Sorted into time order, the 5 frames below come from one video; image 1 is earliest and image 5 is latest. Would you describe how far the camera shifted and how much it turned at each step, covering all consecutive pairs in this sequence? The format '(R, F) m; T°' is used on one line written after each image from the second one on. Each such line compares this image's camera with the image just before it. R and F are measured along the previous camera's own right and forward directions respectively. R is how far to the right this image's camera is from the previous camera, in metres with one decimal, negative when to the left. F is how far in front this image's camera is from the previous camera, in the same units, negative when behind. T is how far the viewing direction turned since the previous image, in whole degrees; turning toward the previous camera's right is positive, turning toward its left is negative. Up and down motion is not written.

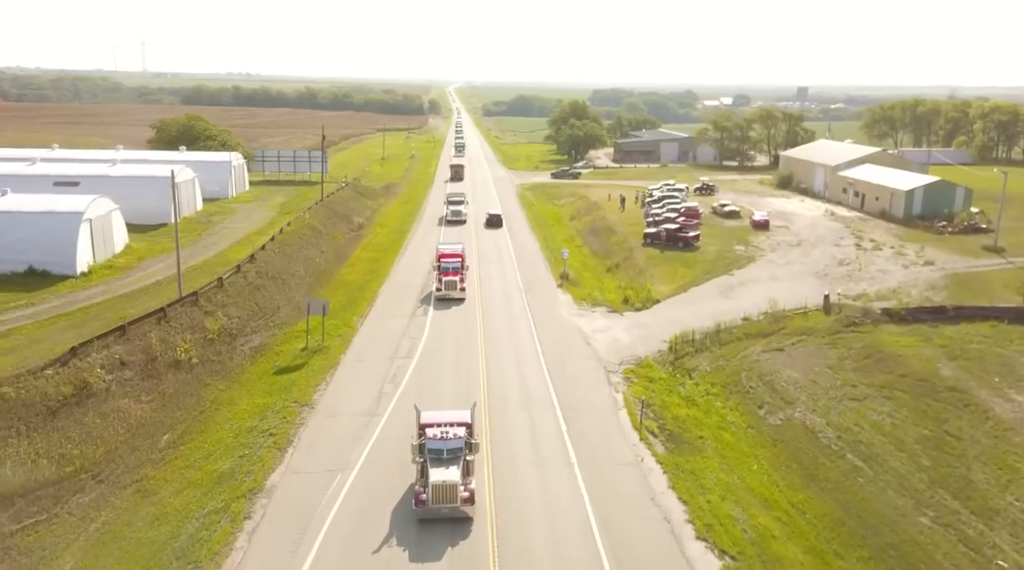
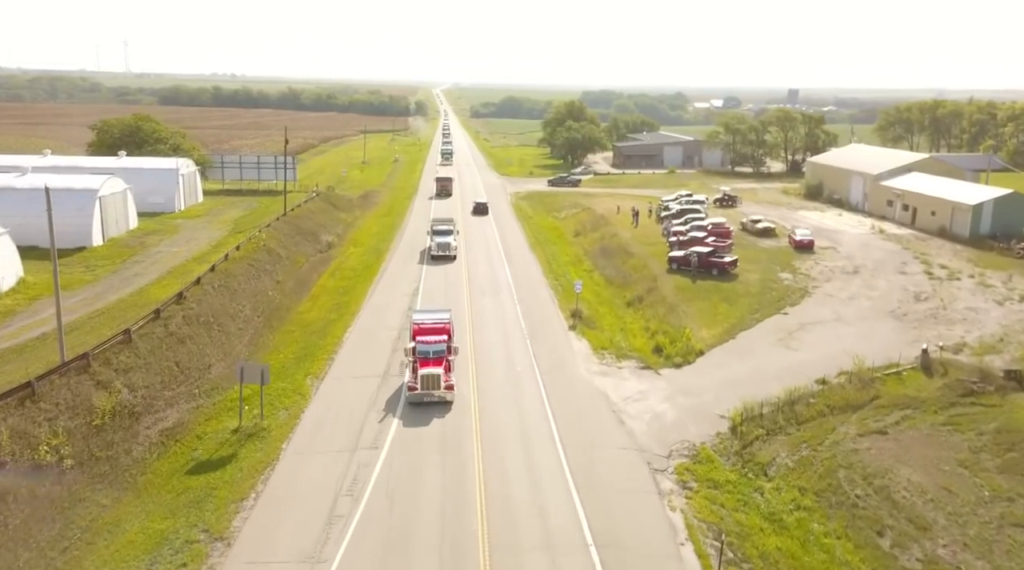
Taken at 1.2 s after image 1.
(-0.6, +10.1) m; +1°
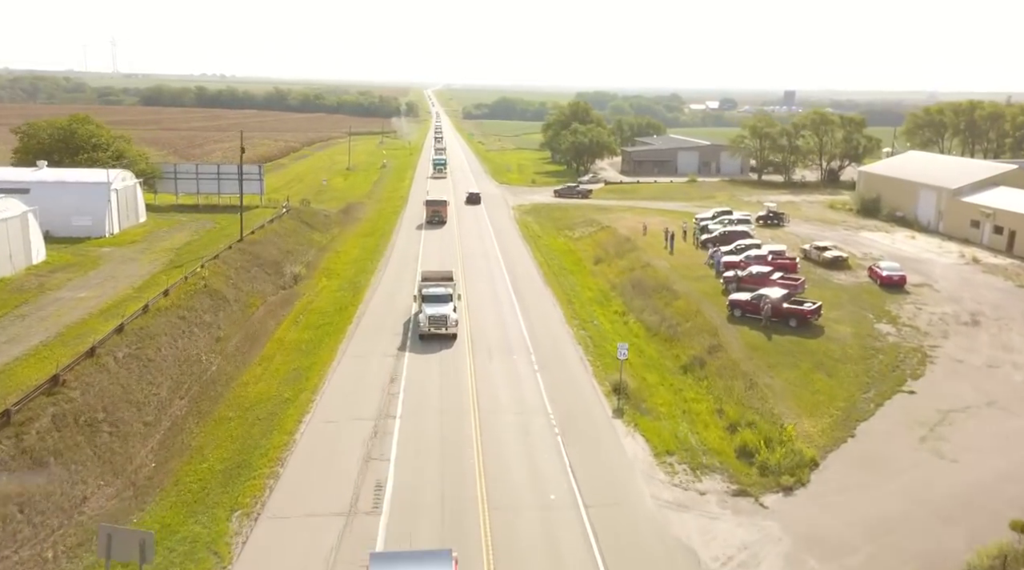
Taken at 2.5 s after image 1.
(-1.0, +11.3) m; +1°
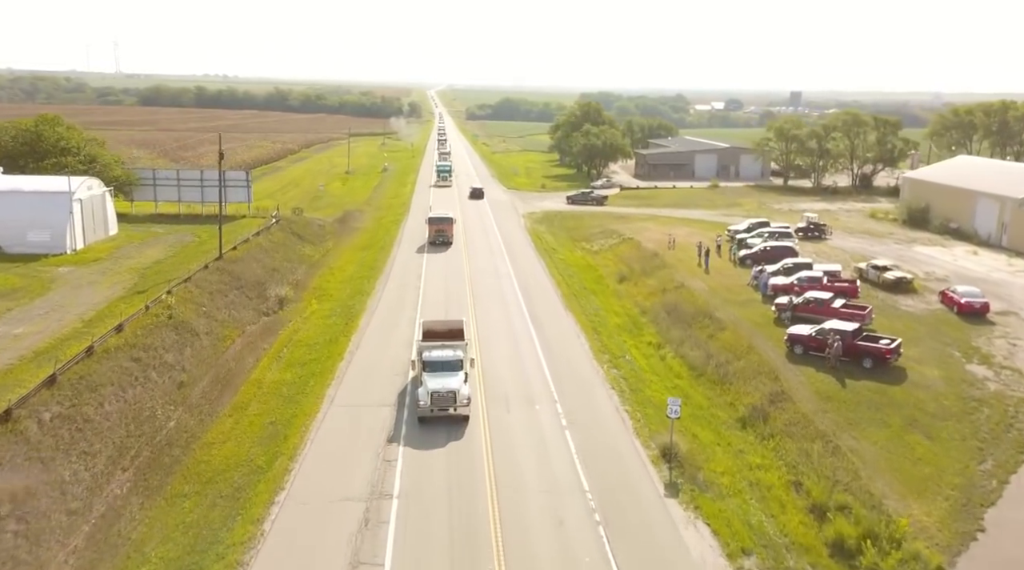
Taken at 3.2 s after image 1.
(-0.6, +5.9) m; 0°
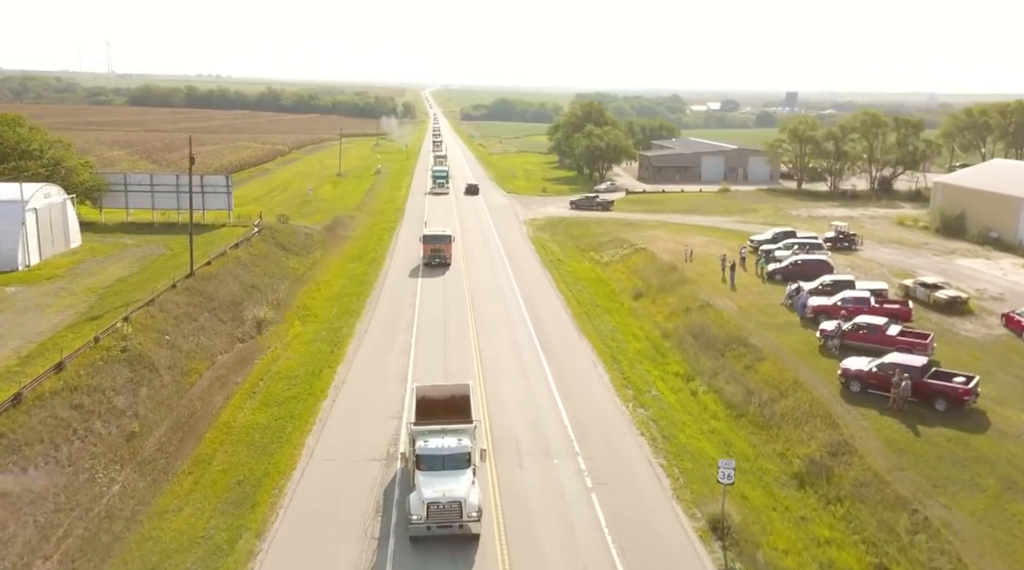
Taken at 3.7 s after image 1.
(-0.5, +4.6) m; 0°
